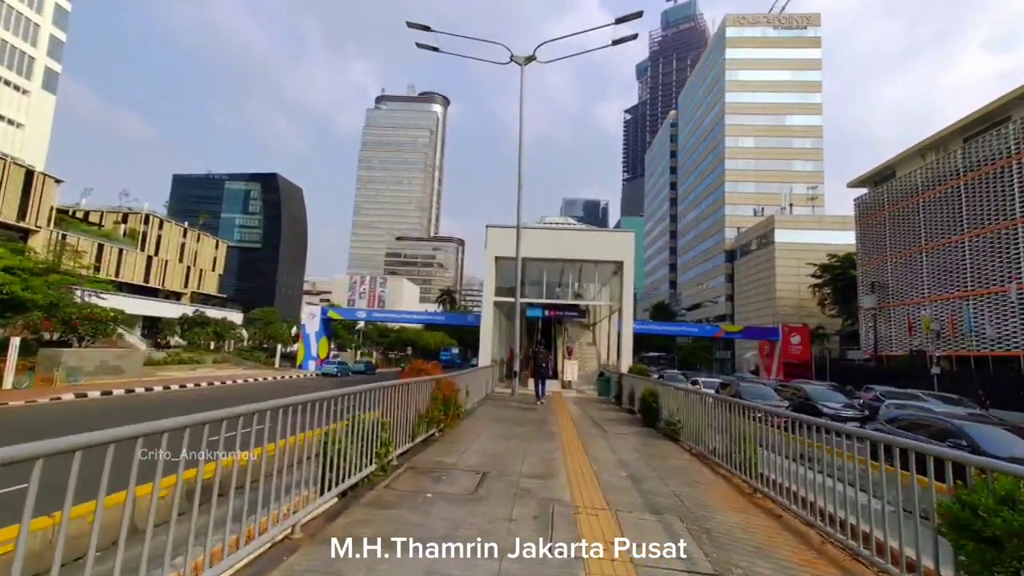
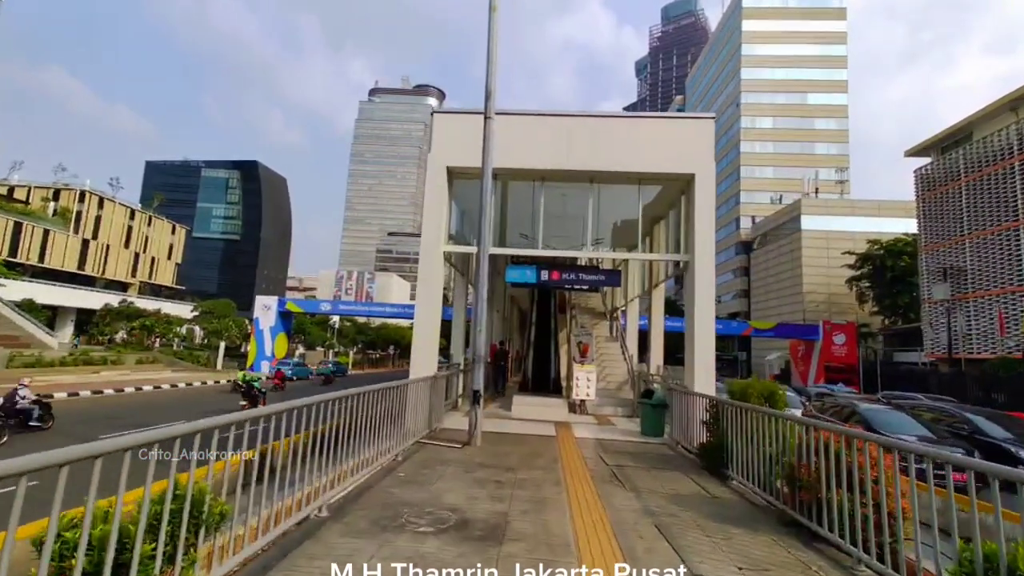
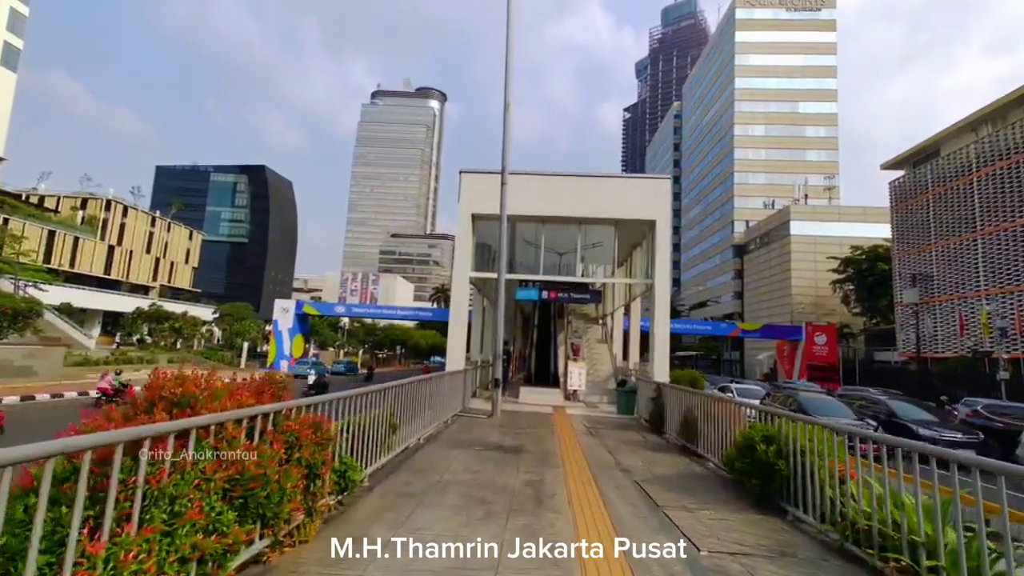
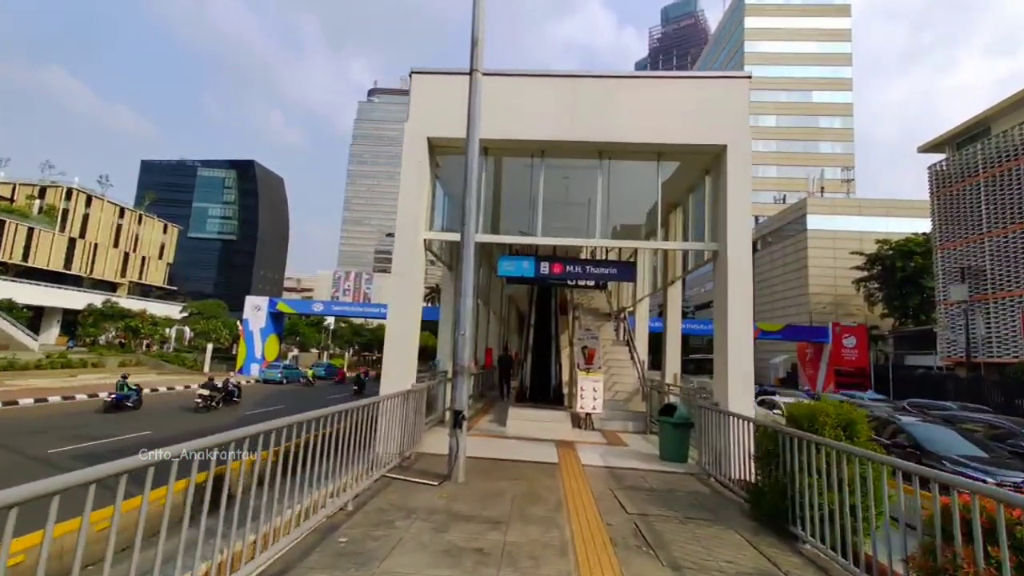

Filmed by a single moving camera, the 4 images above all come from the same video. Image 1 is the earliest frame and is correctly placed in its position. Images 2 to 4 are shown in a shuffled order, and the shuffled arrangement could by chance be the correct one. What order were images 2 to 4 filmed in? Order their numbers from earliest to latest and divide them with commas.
3, 2, 4
